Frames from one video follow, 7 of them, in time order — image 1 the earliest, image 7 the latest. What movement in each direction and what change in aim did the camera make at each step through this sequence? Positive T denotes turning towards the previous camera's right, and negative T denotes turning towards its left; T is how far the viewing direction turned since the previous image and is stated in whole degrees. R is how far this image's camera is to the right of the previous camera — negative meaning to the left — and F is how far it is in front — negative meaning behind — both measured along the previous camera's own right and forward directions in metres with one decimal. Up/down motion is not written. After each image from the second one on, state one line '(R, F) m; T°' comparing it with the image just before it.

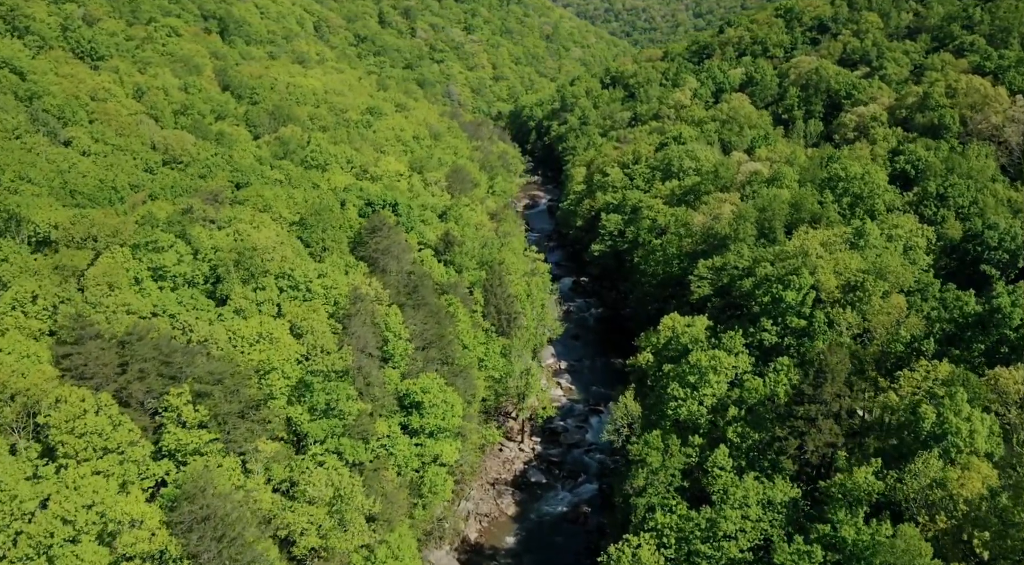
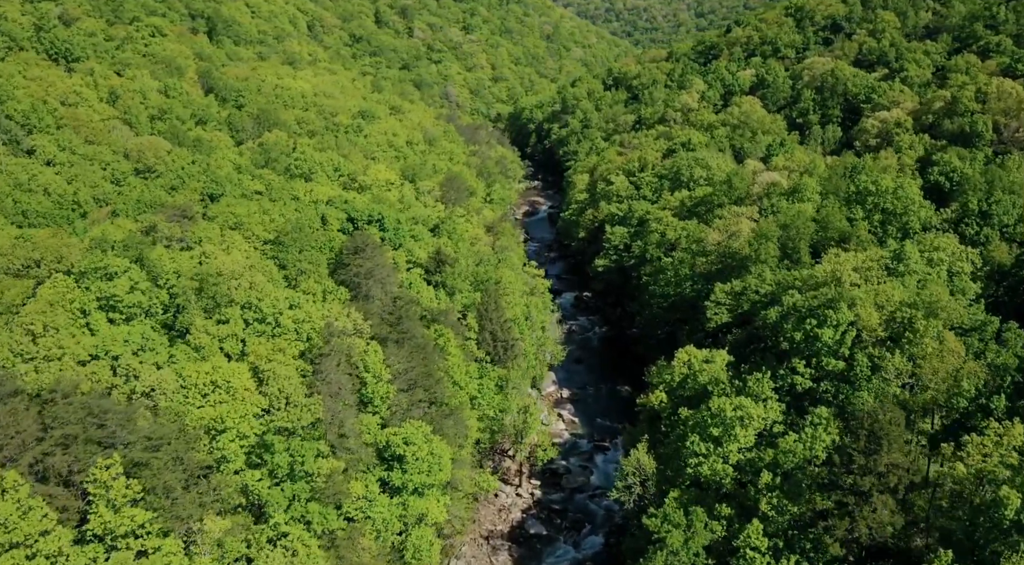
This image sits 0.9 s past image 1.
(+0.3, +7.3) m; 0°
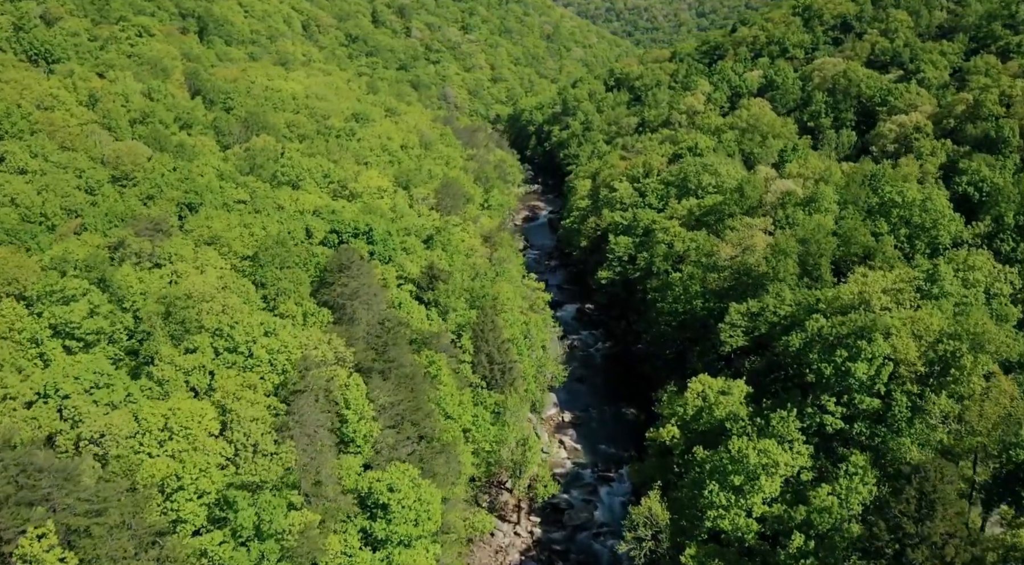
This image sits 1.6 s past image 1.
(+0.2, +5.2) m; 0°
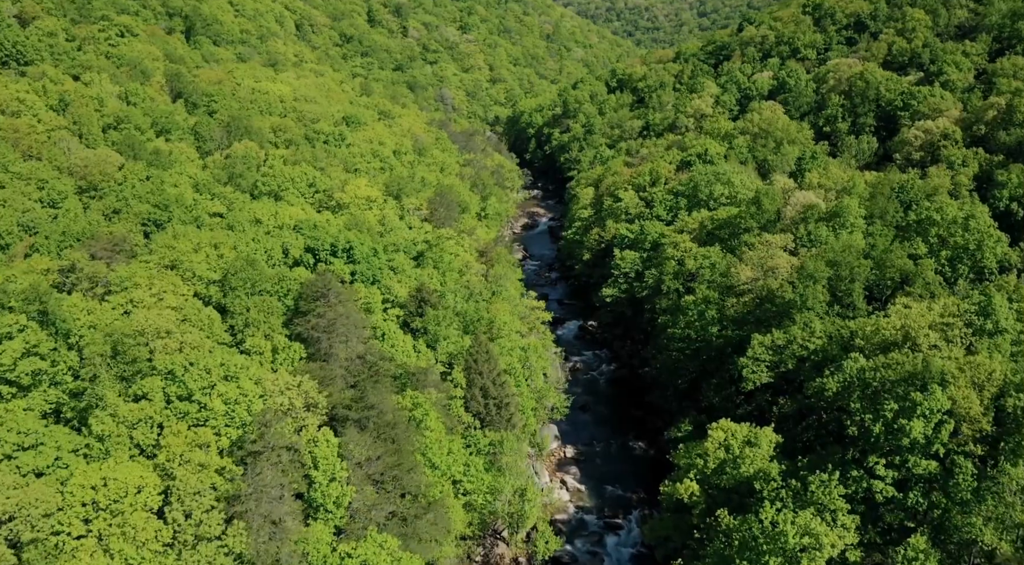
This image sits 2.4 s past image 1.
(+0.2, +6.7) m; 0°
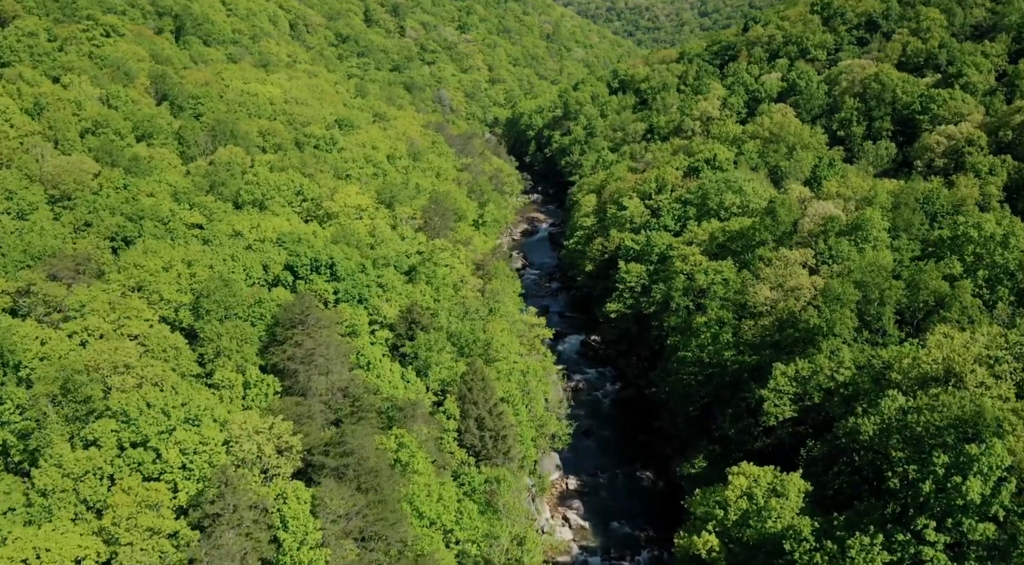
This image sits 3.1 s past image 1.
(+0.1, +5.1) m; 0°
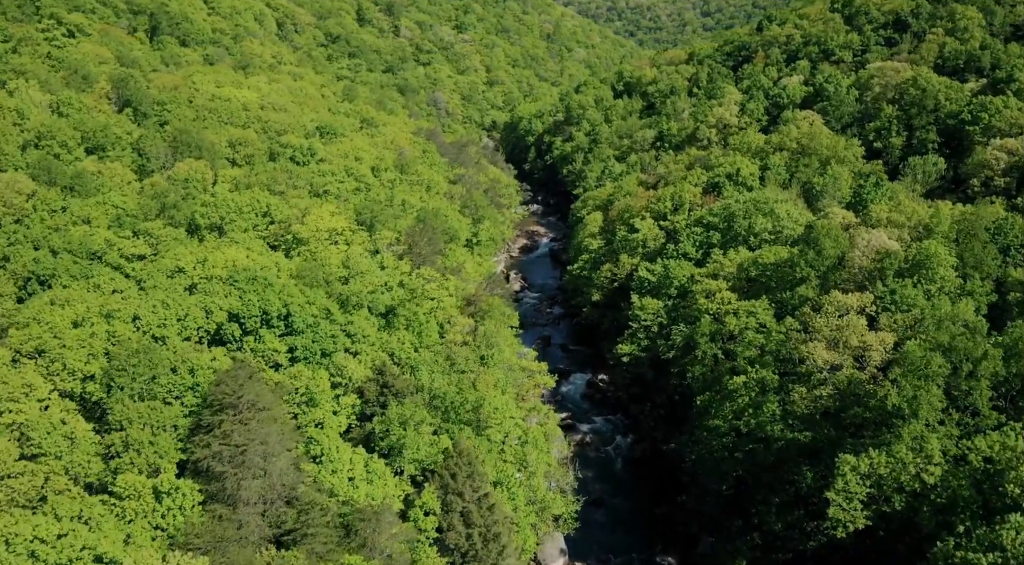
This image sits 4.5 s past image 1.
(+0.3, +11.3) m; 0°
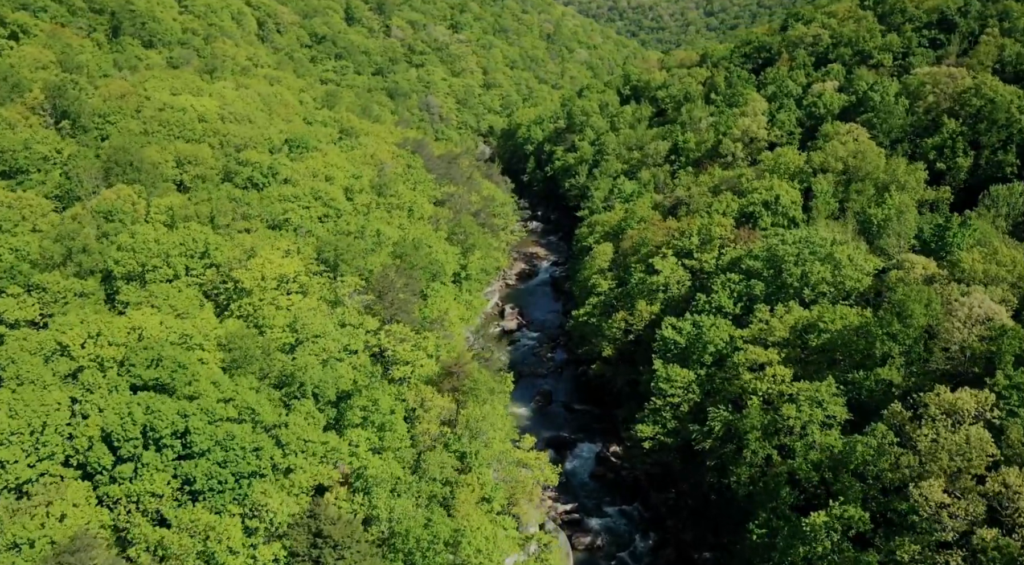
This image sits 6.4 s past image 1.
(+0.5, +14.7) m; 0°
